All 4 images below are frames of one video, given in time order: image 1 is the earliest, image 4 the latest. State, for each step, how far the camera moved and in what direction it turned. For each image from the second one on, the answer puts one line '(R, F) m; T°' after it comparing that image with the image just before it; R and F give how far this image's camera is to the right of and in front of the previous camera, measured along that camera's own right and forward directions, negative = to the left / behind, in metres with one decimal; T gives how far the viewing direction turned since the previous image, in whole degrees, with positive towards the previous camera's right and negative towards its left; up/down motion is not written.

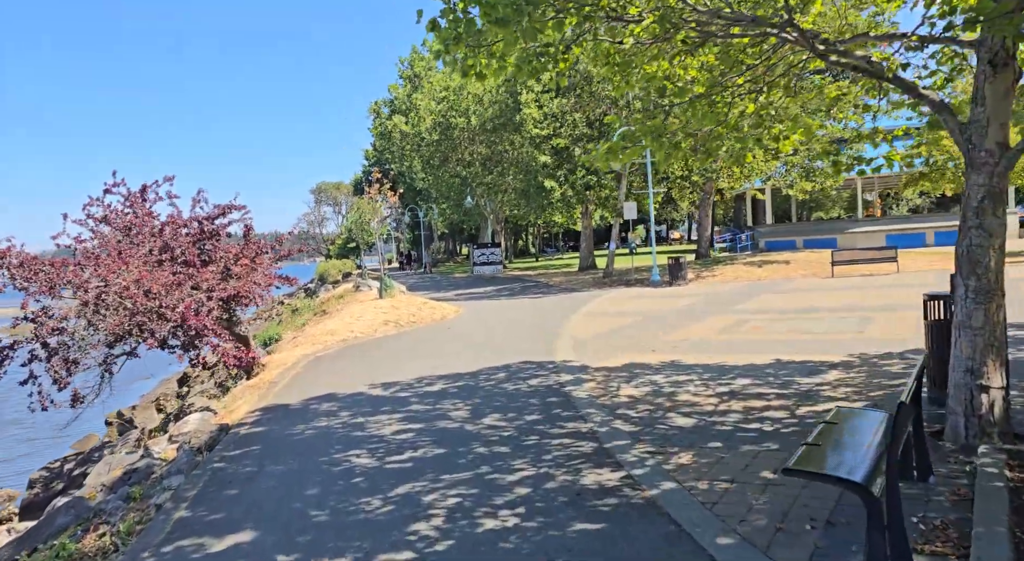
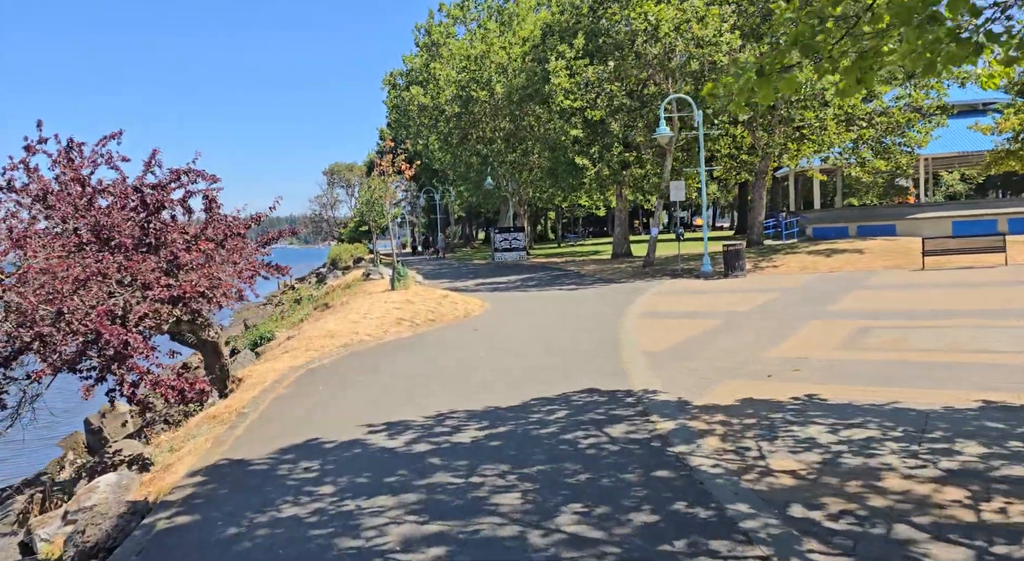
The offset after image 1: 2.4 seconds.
(-0.5, +3.1) m; -1°
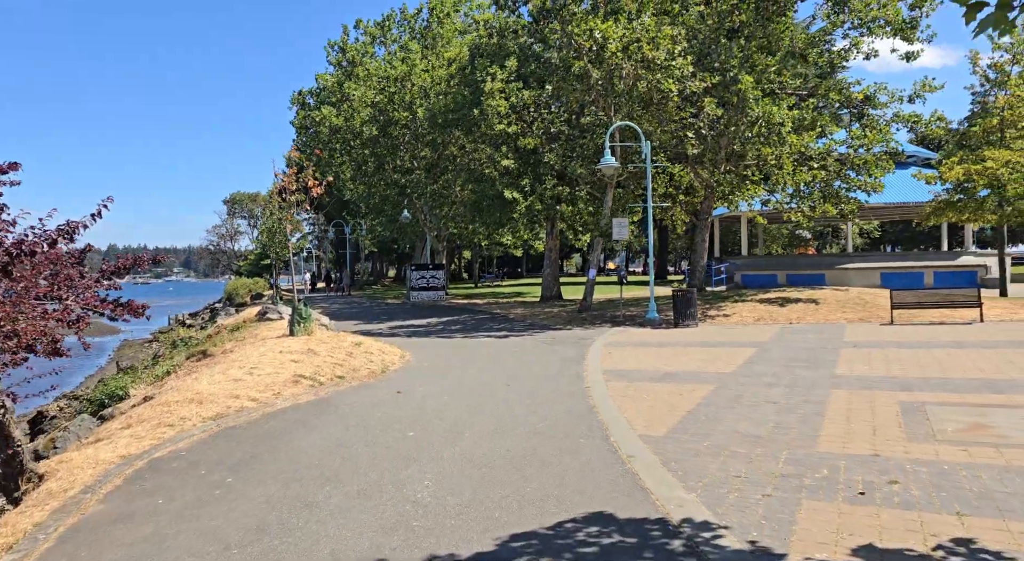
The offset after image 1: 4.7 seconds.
(-0.4, +2.9) m; +7°
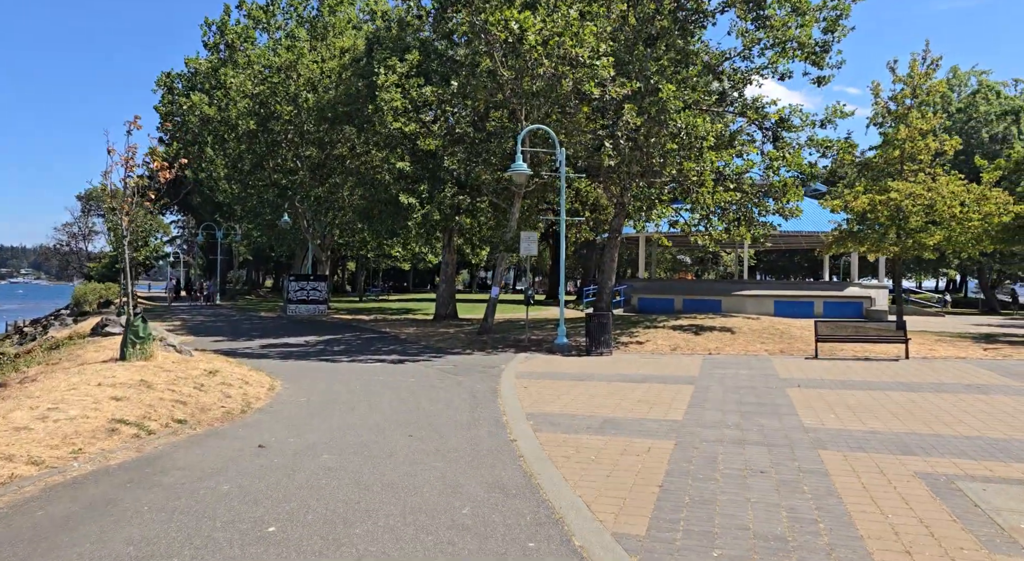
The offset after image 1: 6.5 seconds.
(-0.3, +2.4) m; +9°
